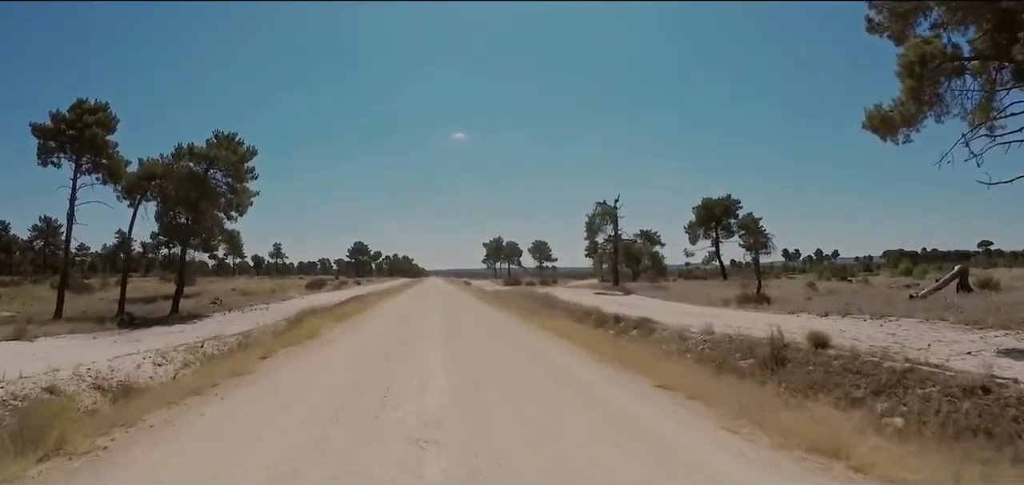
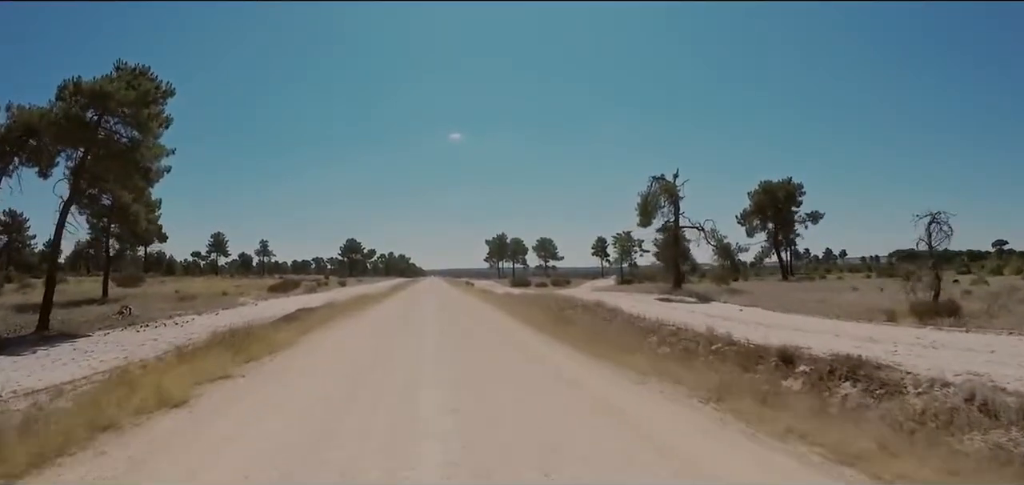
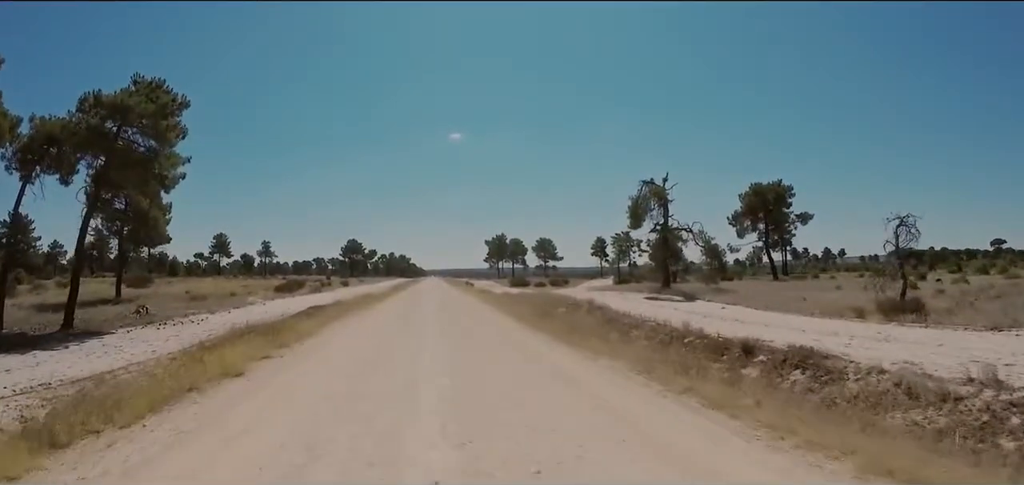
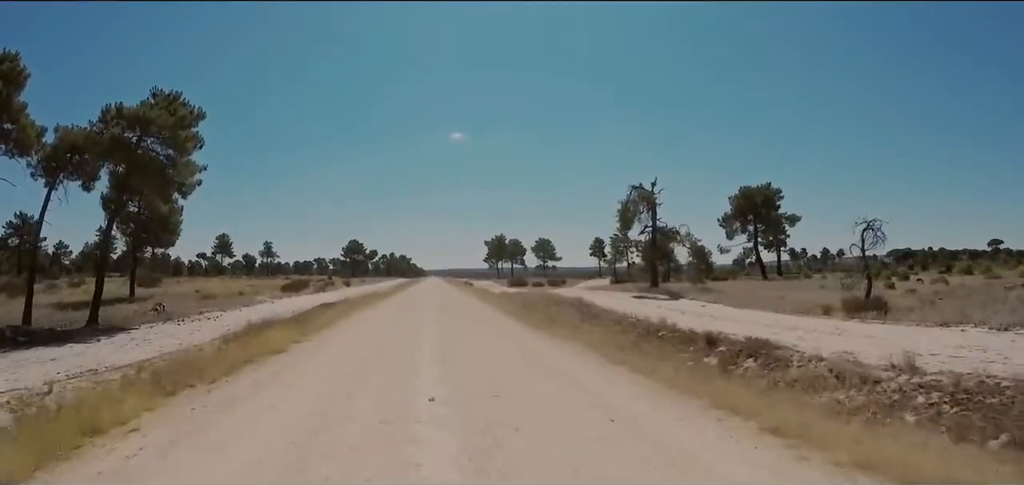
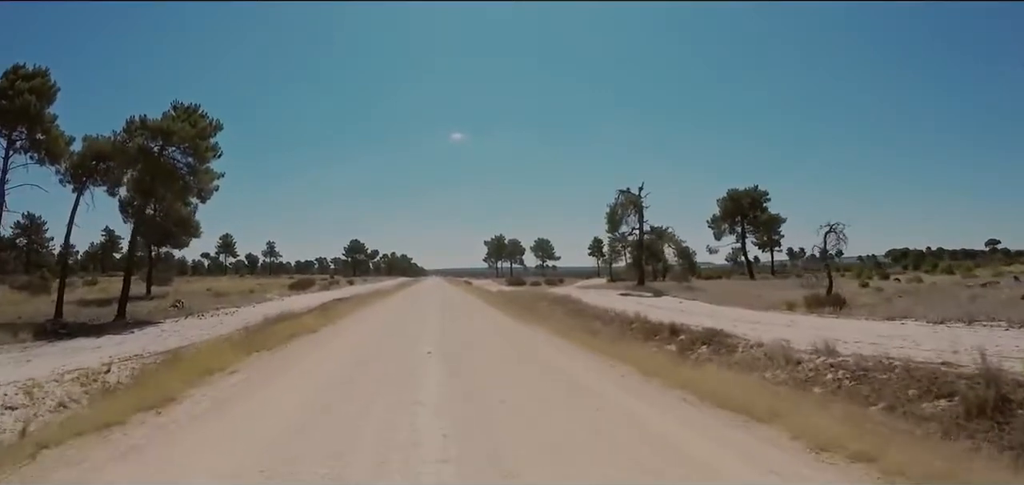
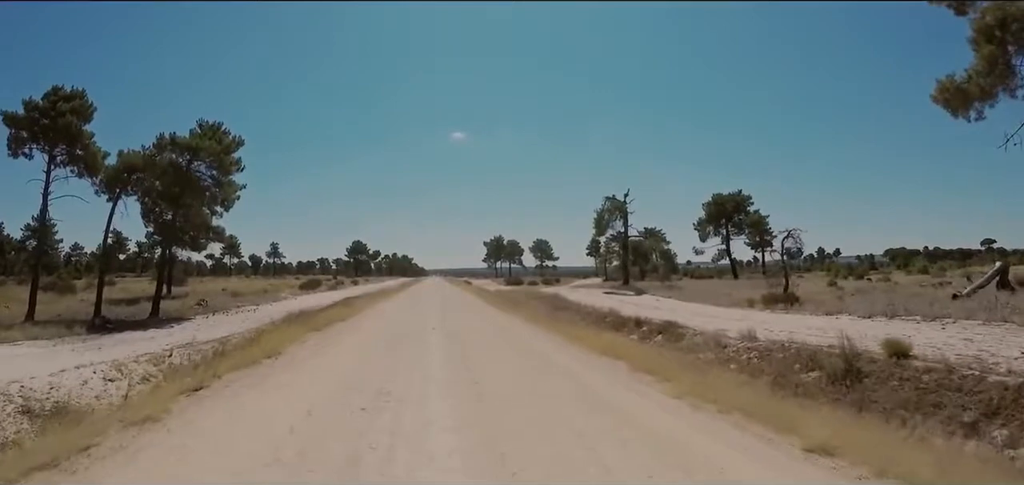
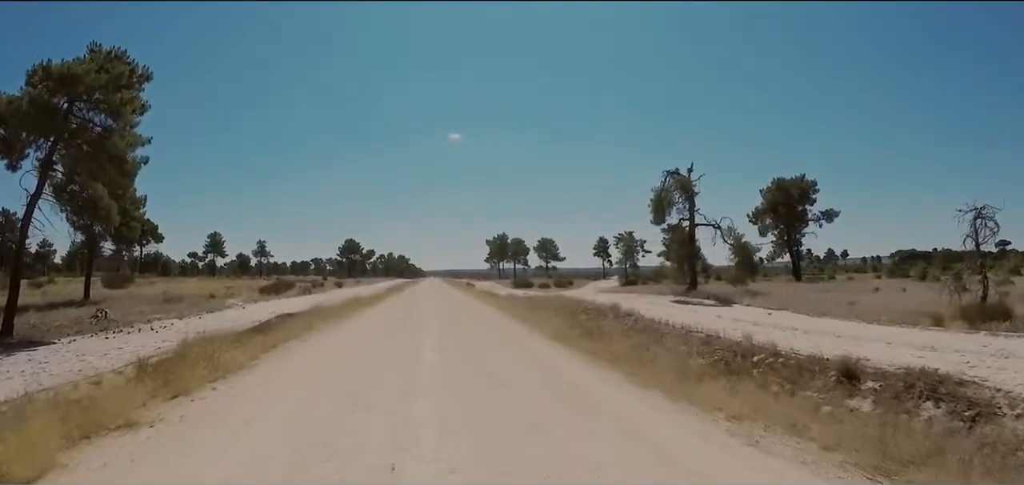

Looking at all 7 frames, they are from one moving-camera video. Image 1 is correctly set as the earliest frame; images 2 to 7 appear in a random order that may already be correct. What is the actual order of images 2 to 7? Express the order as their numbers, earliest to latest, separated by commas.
6, 5, 4, 3, 2, 7
